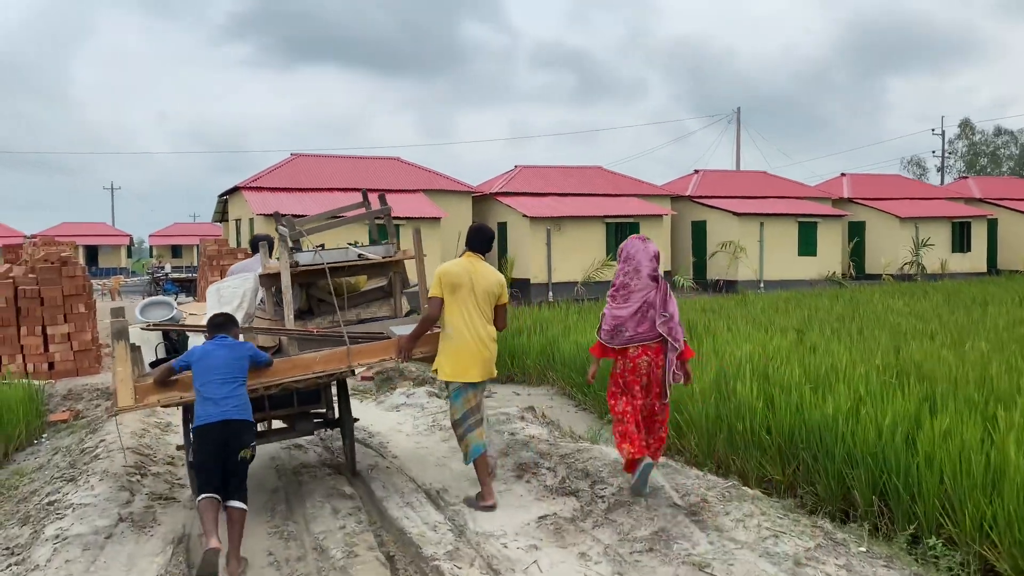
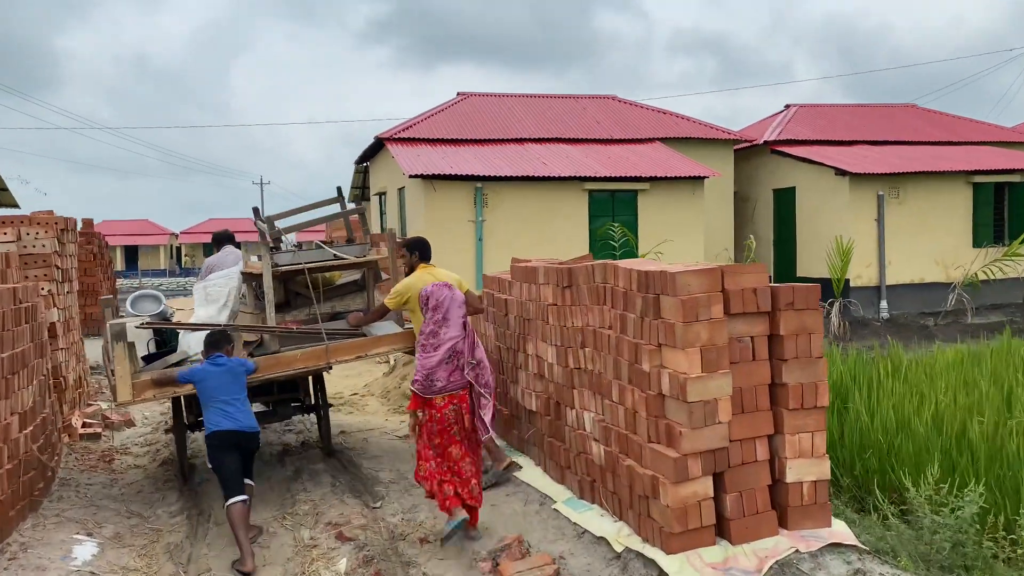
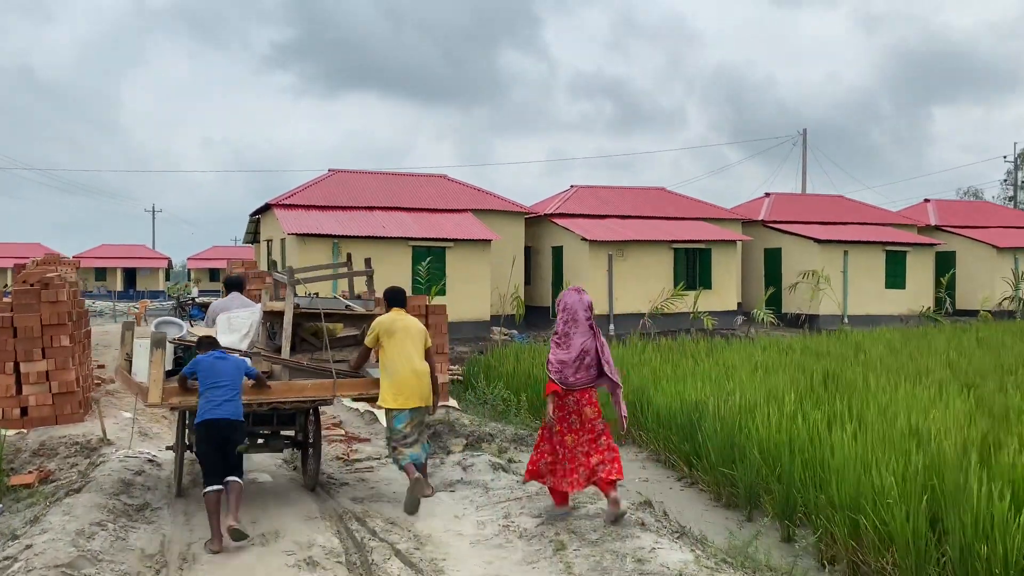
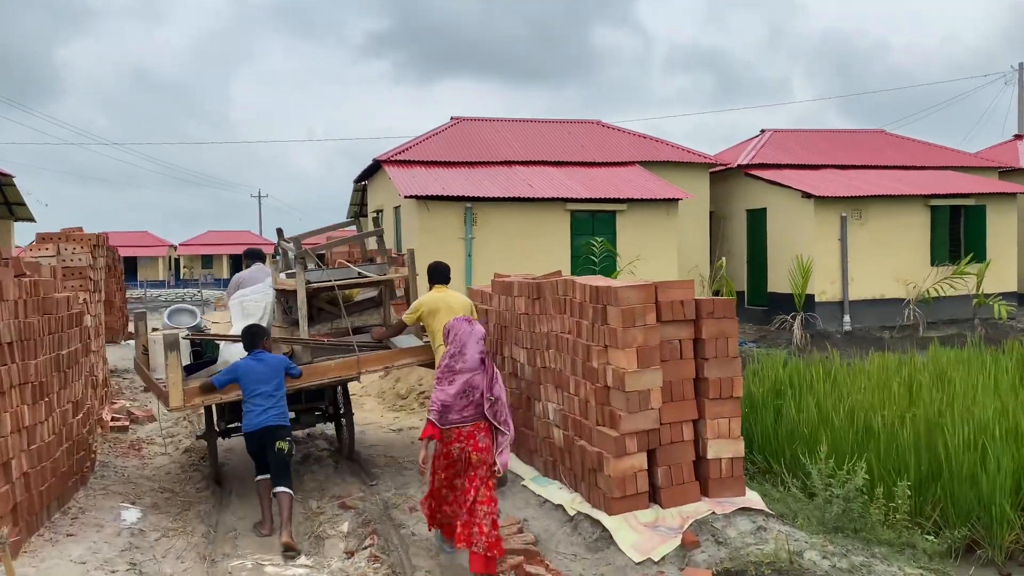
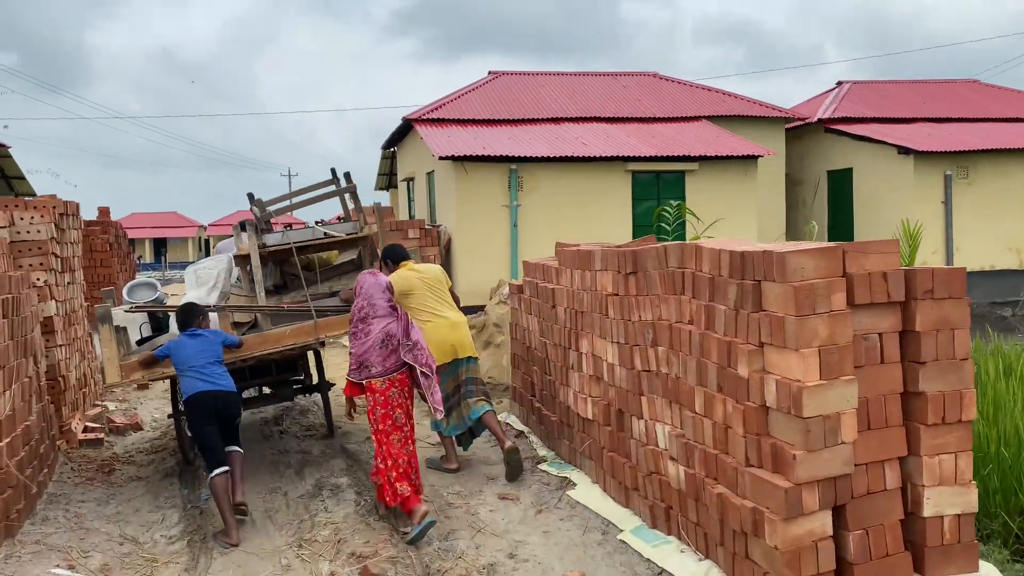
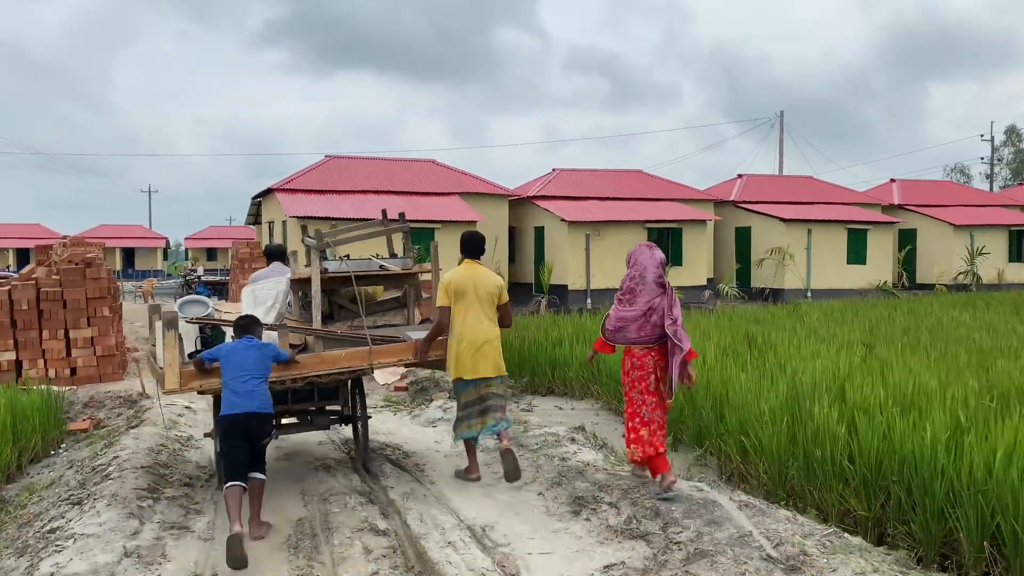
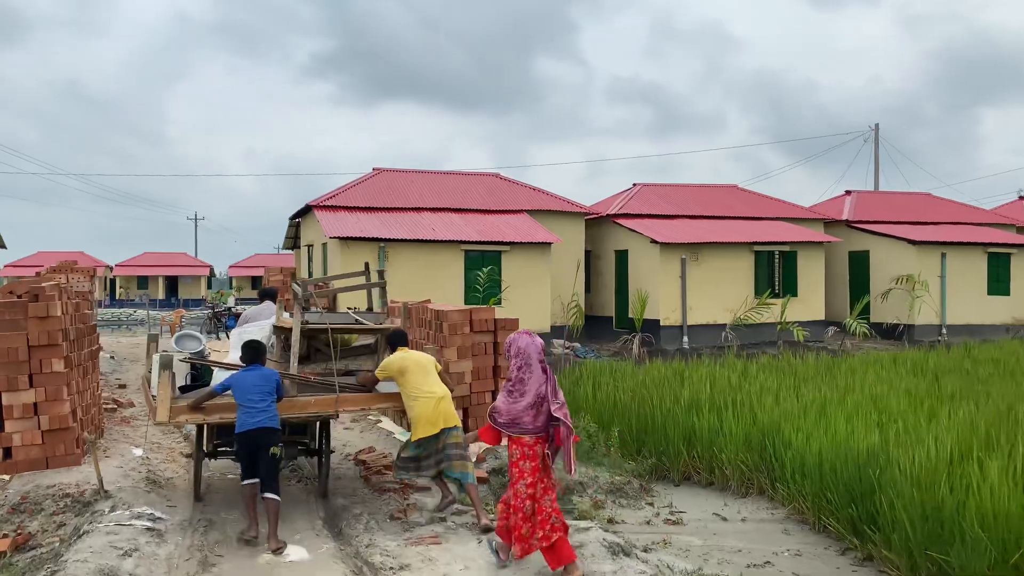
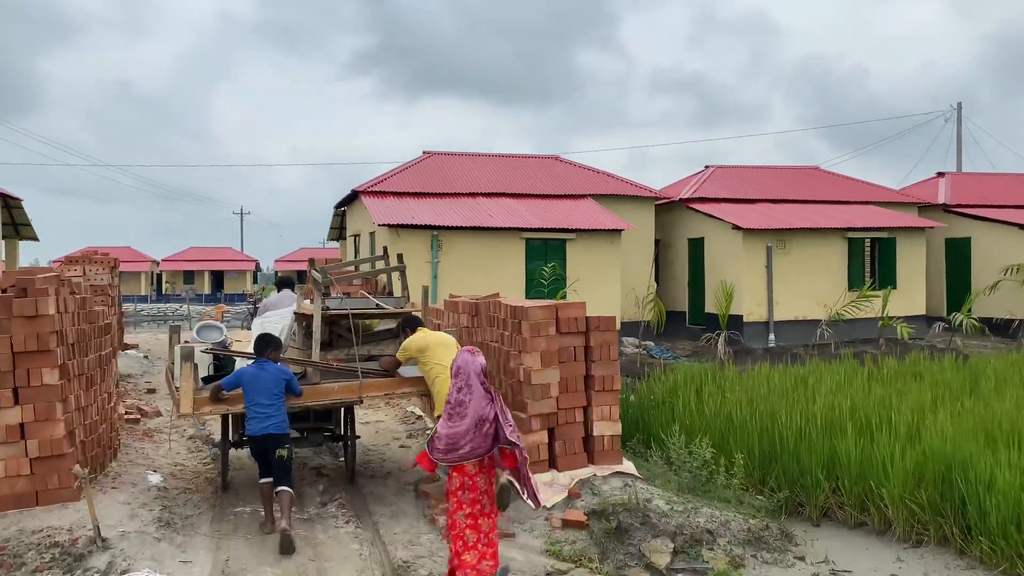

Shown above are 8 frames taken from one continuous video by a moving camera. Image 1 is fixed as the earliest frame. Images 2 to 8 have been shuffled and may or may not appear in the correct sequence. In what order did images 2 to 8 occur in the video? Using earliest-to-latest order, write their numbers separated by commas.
6, 3, 7, 8, 4, 2, 5
